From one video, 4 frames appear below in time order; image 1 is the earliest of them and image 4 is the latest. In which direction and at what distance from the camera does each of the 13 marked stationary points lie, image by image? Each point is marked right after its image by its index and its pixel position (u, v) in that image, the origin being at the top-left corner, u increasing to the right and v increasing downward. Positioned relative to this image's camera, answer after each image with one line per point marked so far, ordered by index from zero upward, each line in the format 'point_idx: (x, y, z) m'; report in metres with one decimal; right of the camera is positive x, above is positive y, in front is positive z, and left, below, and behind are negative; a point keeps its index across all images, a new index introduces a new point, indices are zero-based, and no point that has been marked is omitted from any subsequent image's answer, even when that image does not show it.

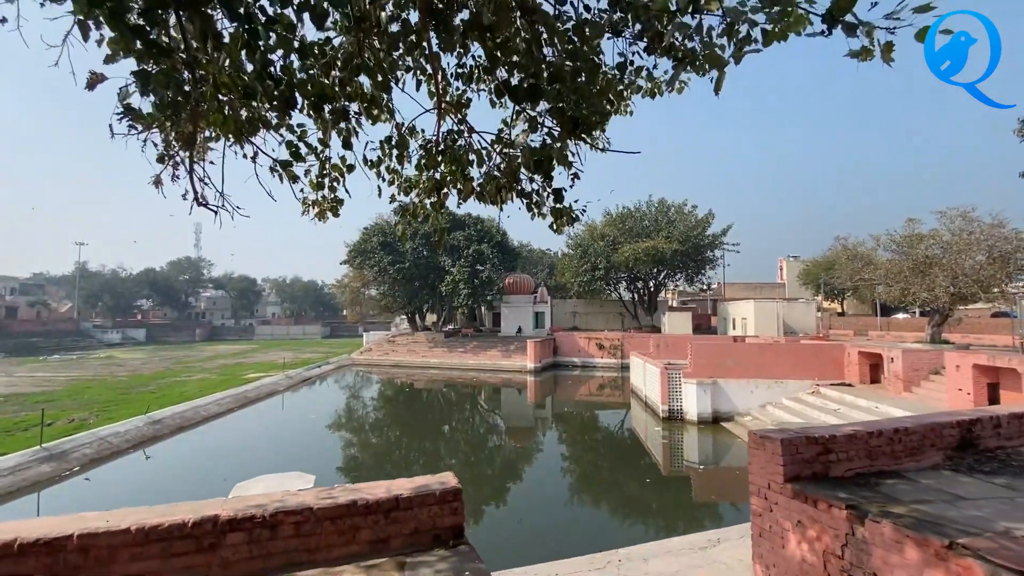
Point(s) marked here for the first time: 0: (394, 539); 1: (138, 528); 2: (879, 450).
0: (-0.7, -1.4, +2.9) m
1: (-1.9, -1.2, +2.5) m
2: (+3.3, -1.5, +4.5) m
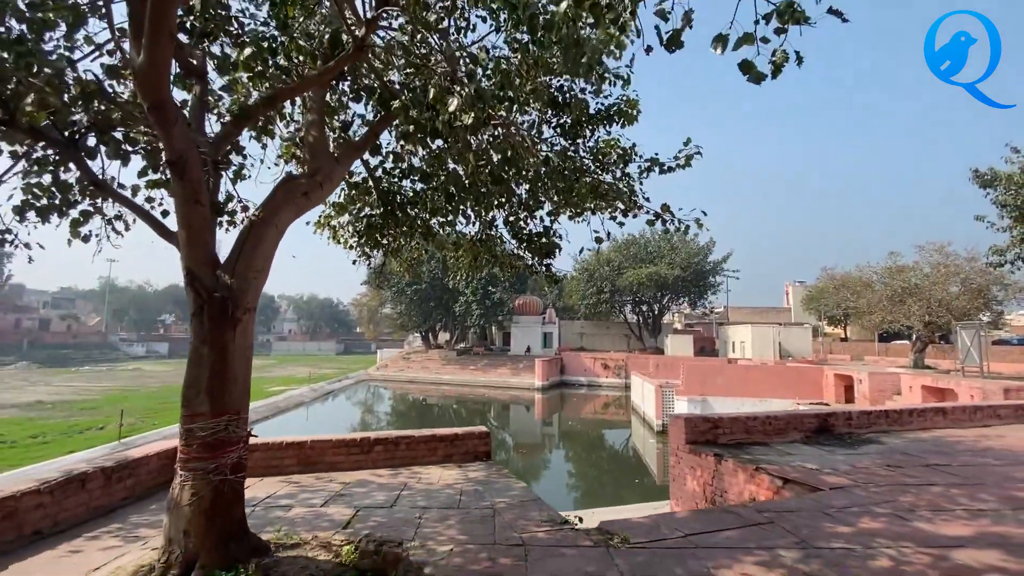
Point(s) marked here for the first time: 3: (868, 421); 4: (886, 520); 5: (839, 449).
0: (-0.6, -1.8, +5.5) m
1: (-1.8, -1.6, +5.2) m
2: (+3.4, -2.0, +7.0) m
3: (+5.7, -2.1, +7.9) m
4: (+3.0, -1.8, +4.0) m
5: (+4.5, -2.2, +6.9) m
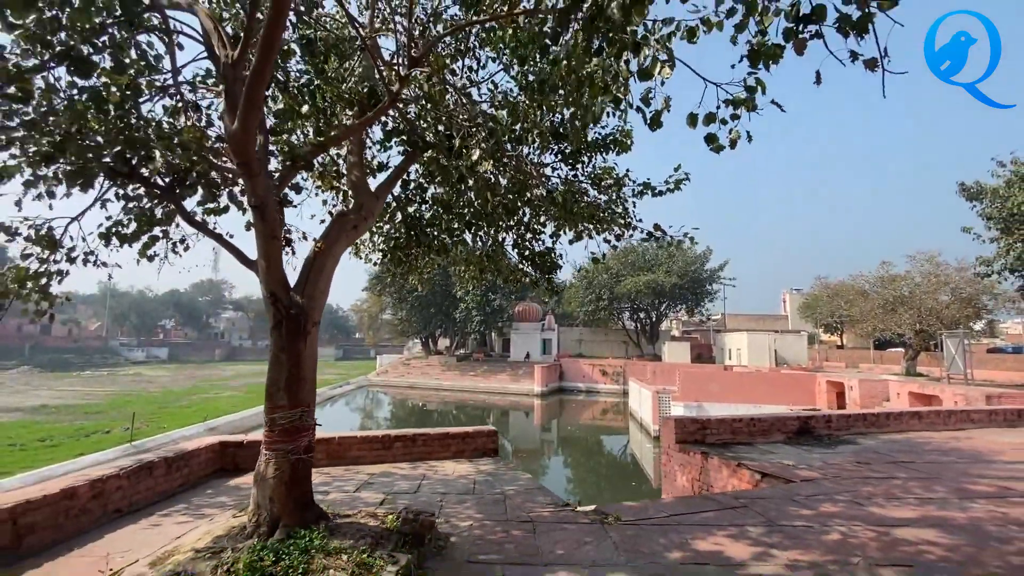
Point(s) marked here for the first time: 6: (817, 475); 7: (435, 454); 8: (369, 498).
0: (-0.6, -2.0, +6.1) m
1: (-1.7, -1.7, +5.8) m
2: (+3.5, -2.1, +7.6) m
3: (+5.7, -2.3, +8.5) m
4: (+3.1, -2.0, +4.6) m
5: (+4.6, -2.4, +7.5) m
6: (+3.5, -2.1, +5.7) m
7: (-0.9, -2.0, +6.0) m
8: (-1.3, -1.8, +4.4) m
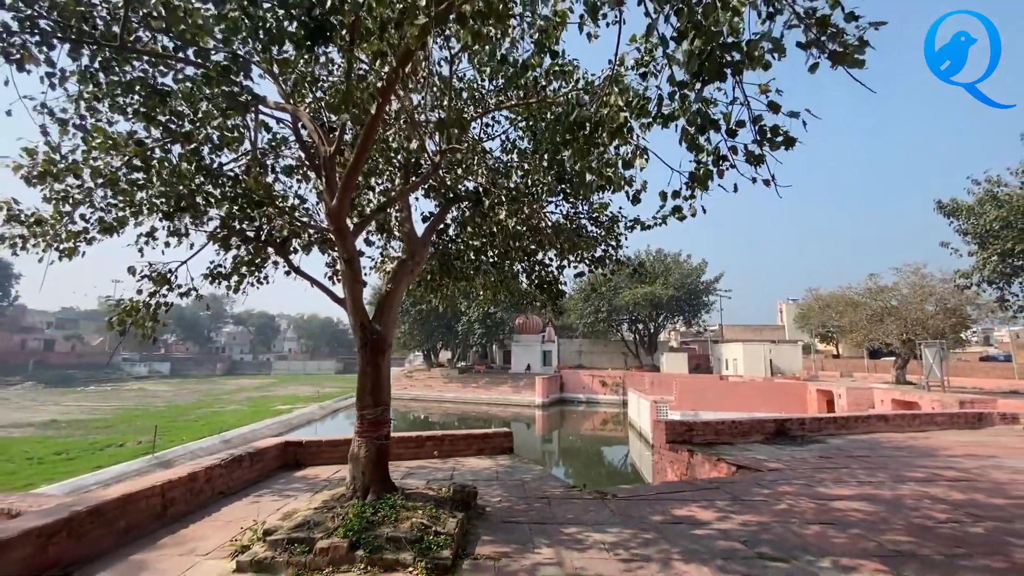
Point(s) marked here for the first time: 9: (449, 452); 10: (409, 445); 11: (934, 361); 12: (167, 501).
0: (-0.4, -2.3, +7.2) m
1: (-1.6, -2.0, +6.8) m
2: (+3.6, -2.5, +8.7) m
3: (+5.9, -2.6, +9.6) m
4: (+3.2, -2.2, +5.7) m
5: (+4.7, -2.7, +8.5) m
6: (+3.7, -2.4, +6.8) m
7: (-0.7, -2.3, +7.0) m
8: (-1.1, -2.1, +5.5) m
9: (-0.8, -2.3, +7.0) m
10: (-1.4, -2.2, +6.9) m
11: (+15.9, -2.8, +18.9) m
12: (-3.0, -1.8, +4.3) m
